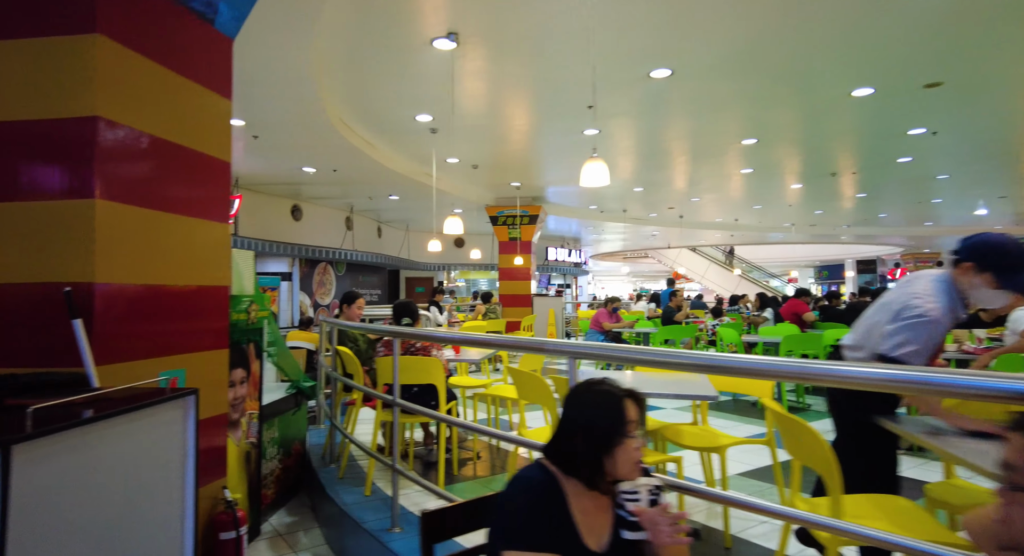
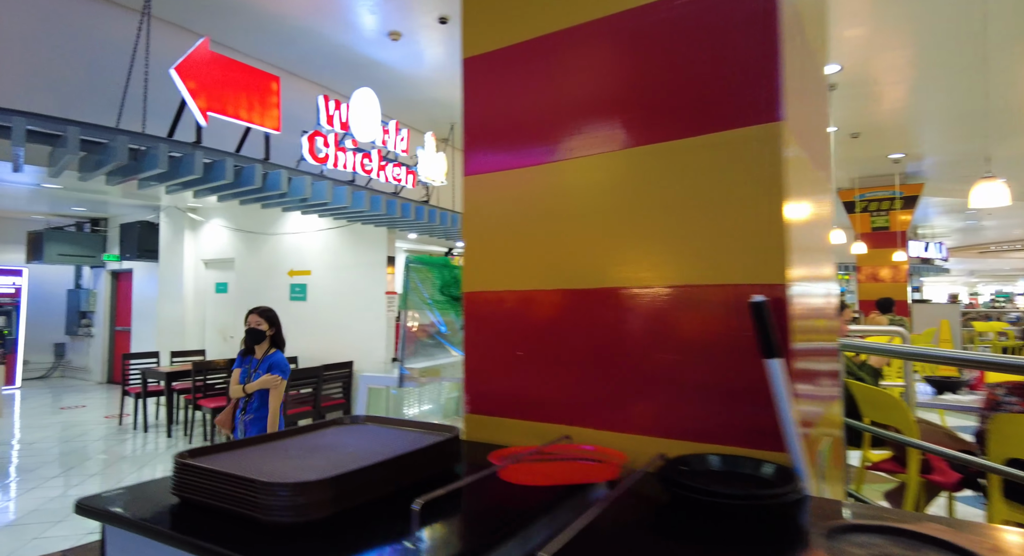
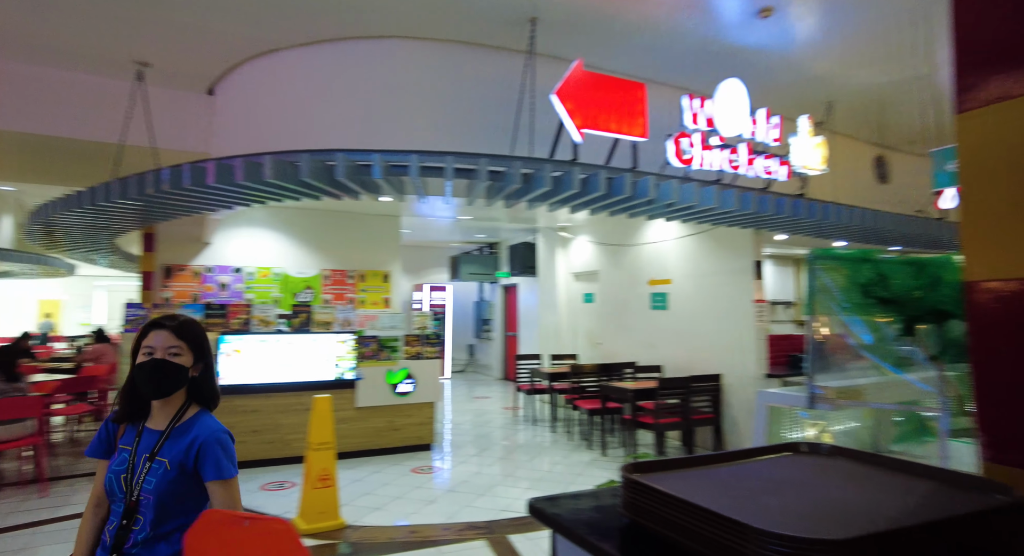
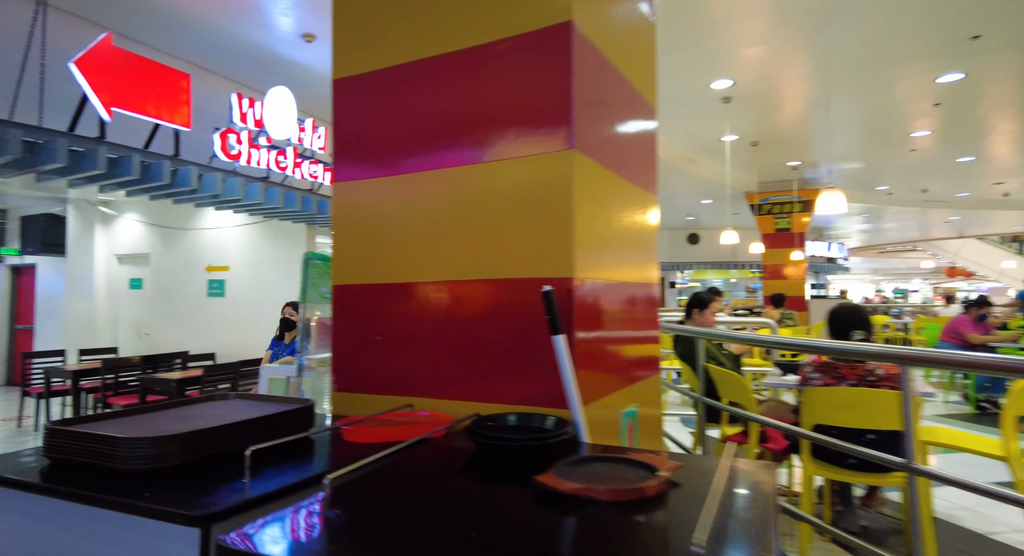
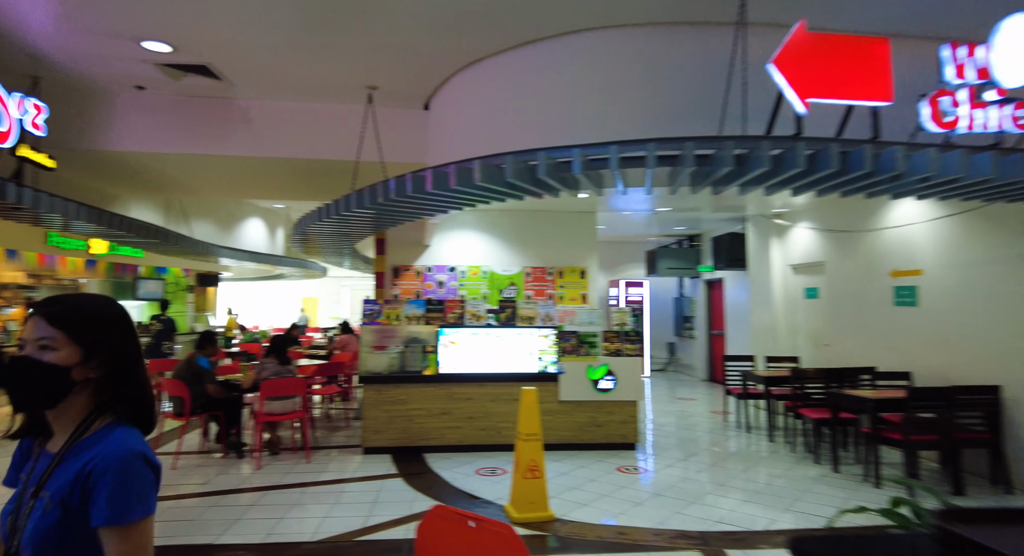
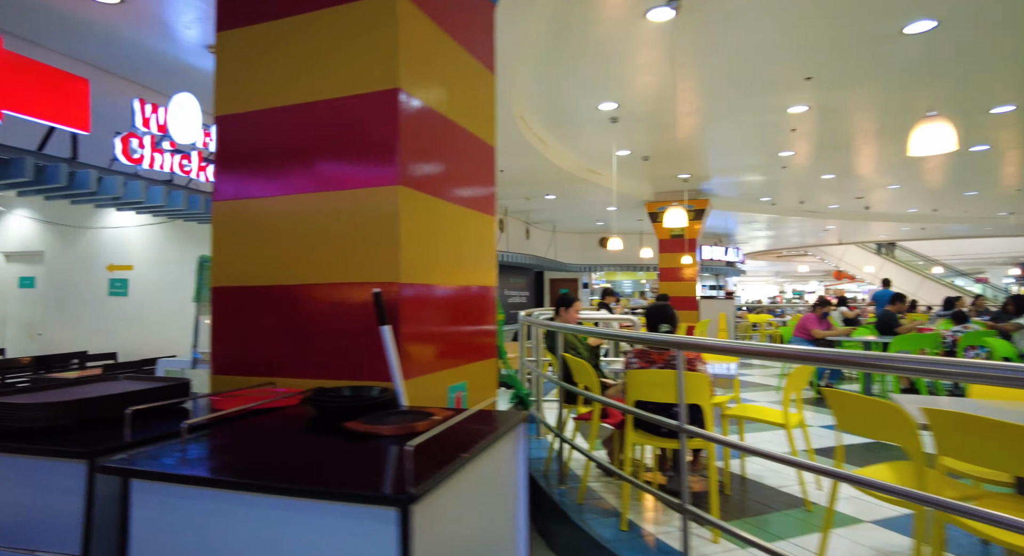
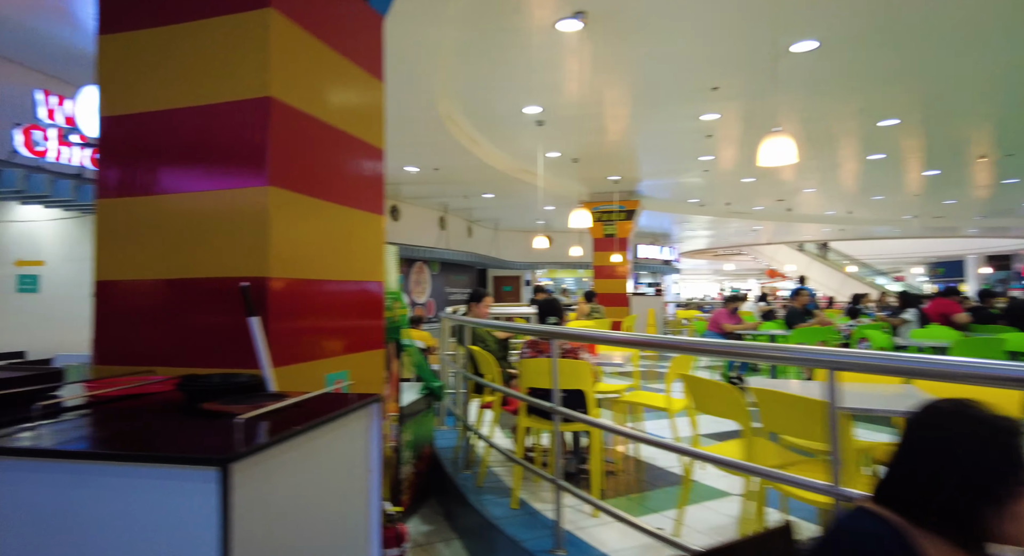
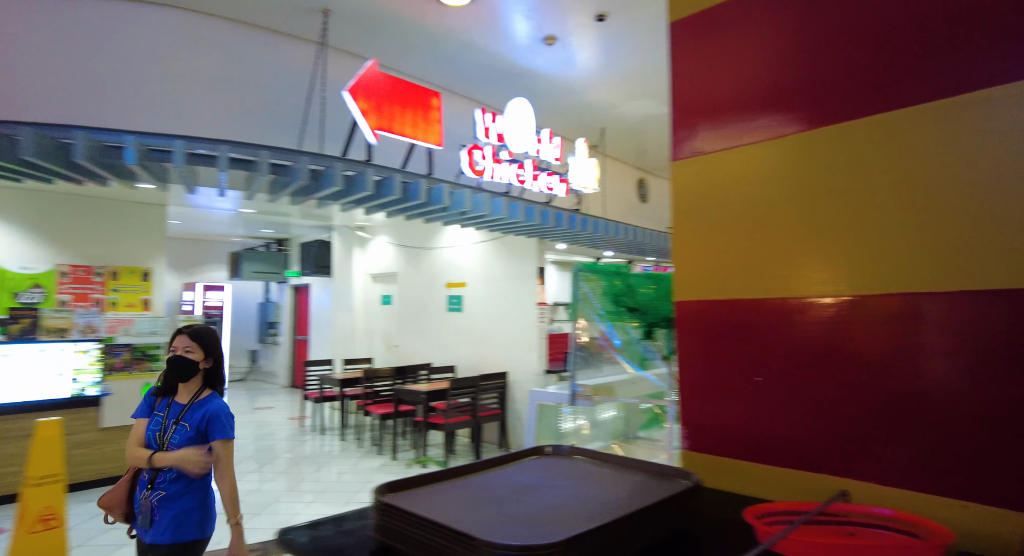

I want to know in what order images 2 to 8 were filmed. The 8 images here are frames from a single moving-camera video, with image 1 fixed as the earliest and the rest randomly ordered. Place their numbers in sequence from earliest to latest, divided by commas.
7, 6, 4, 2, 8, 3, 5
